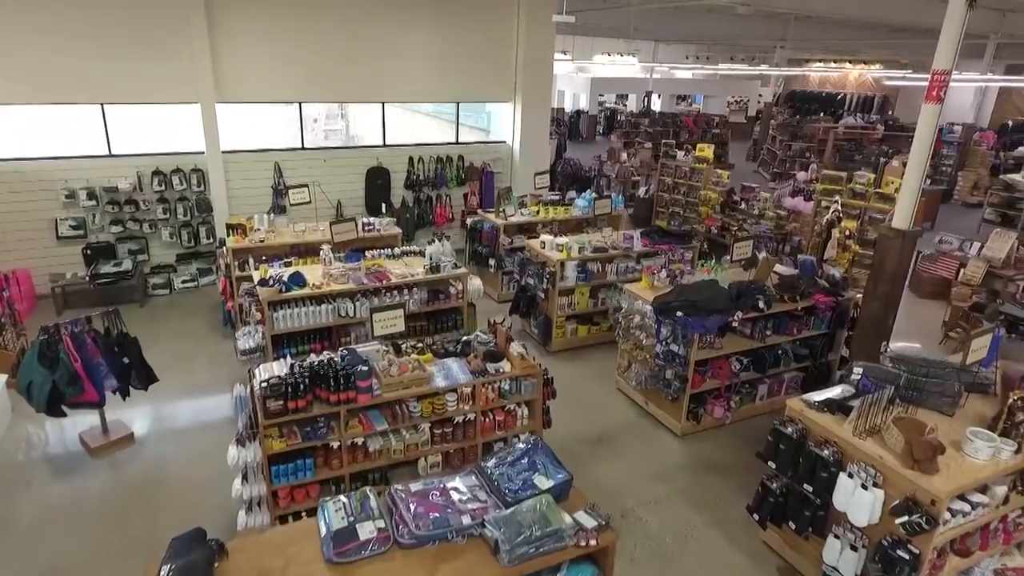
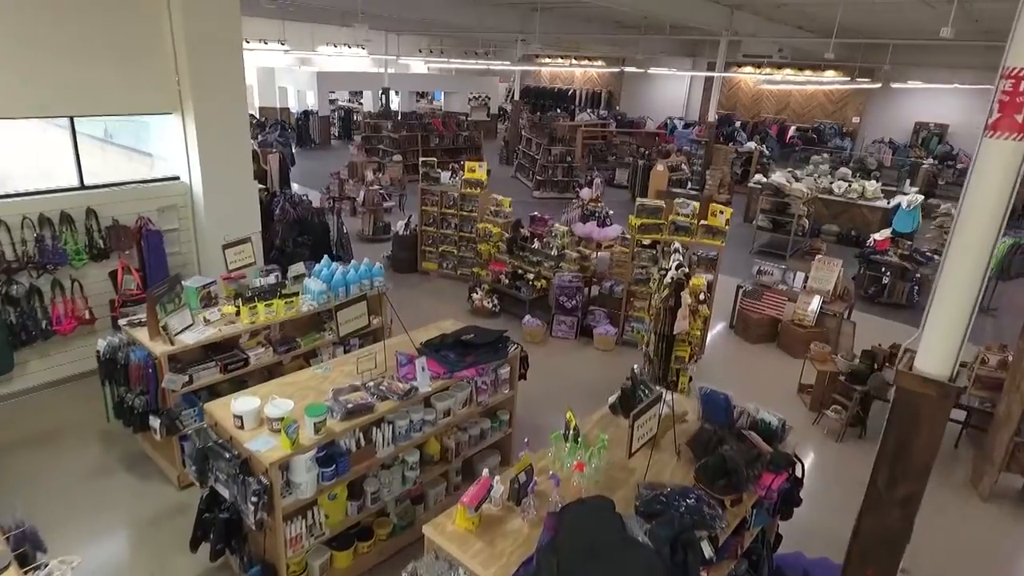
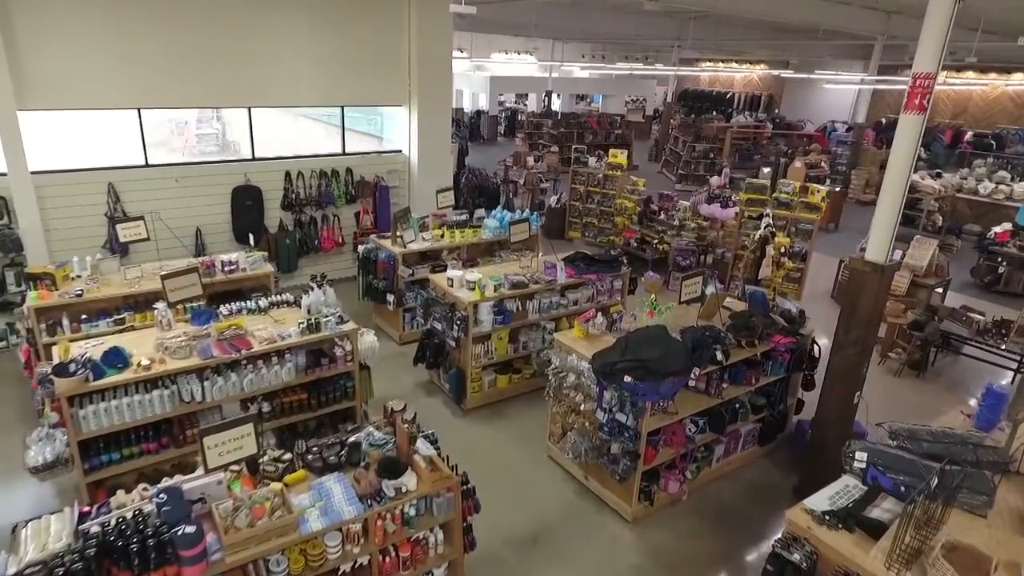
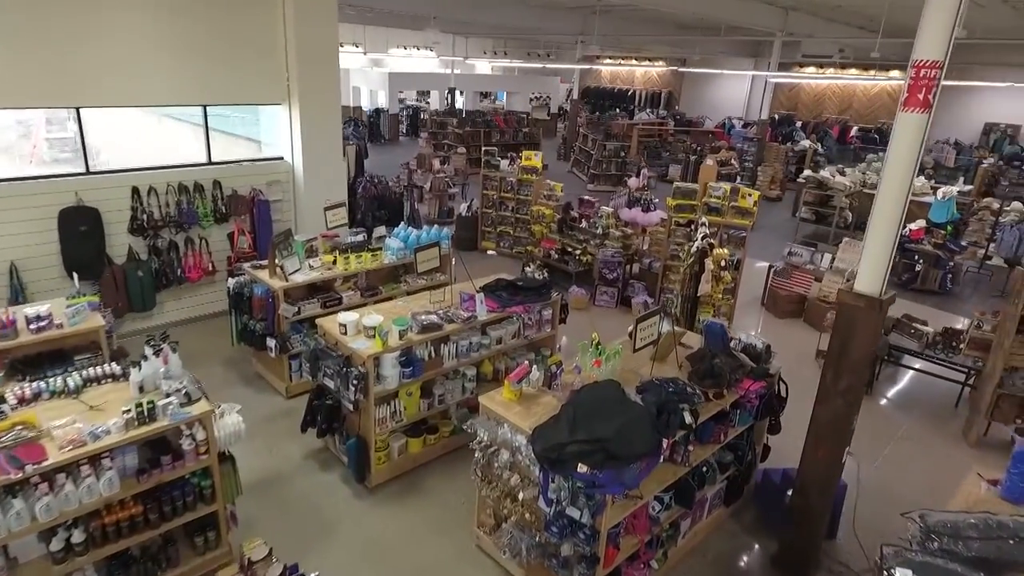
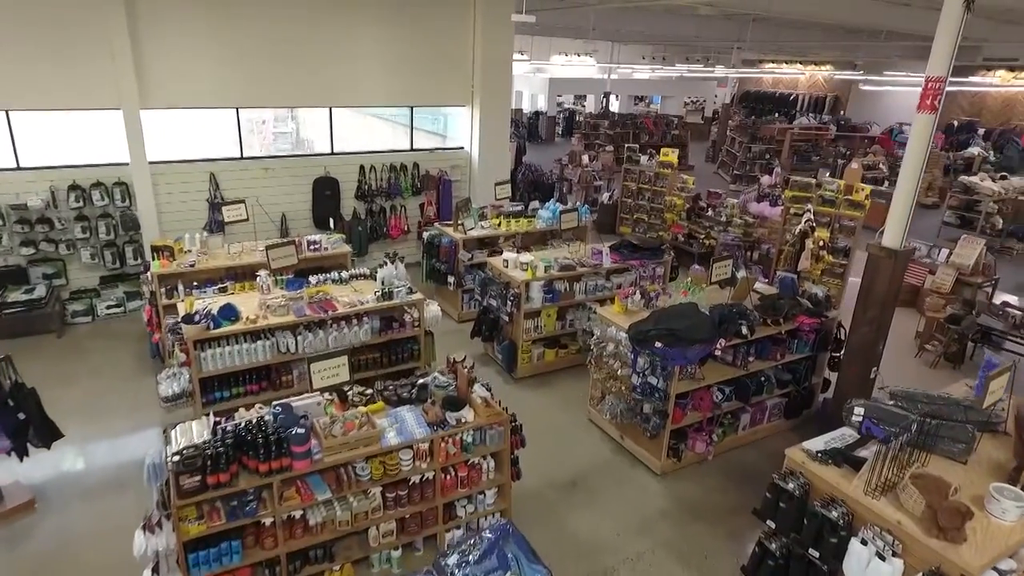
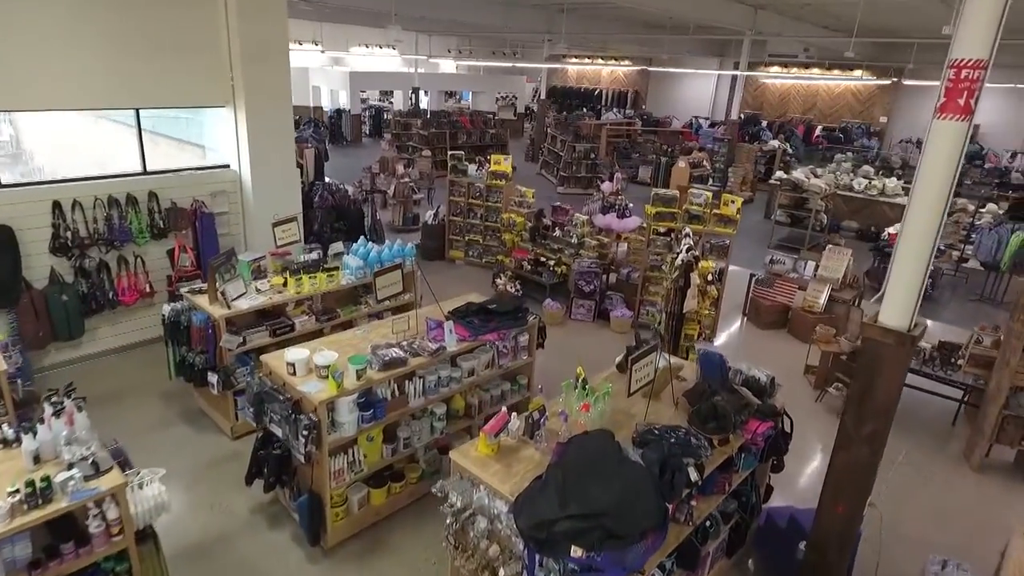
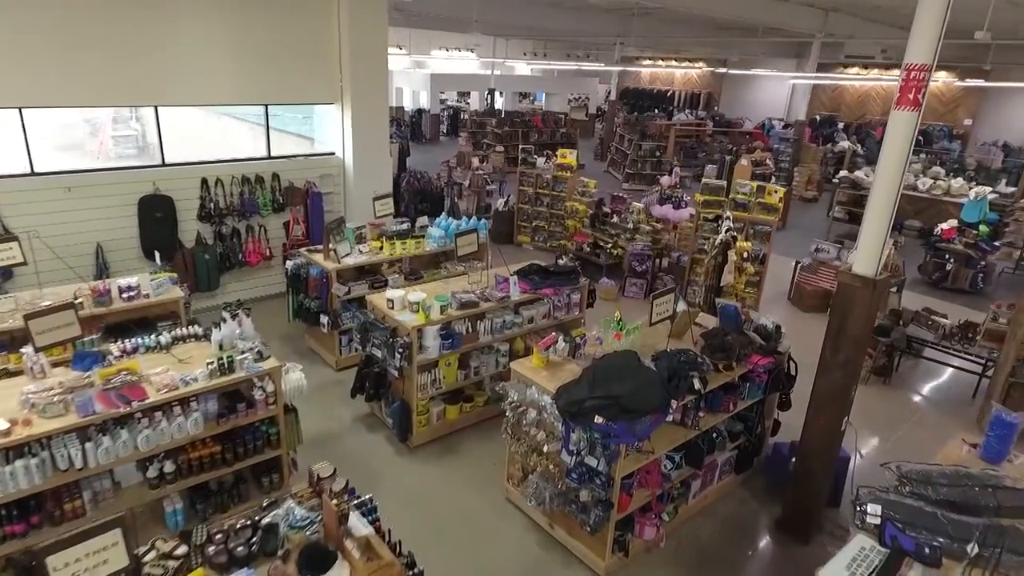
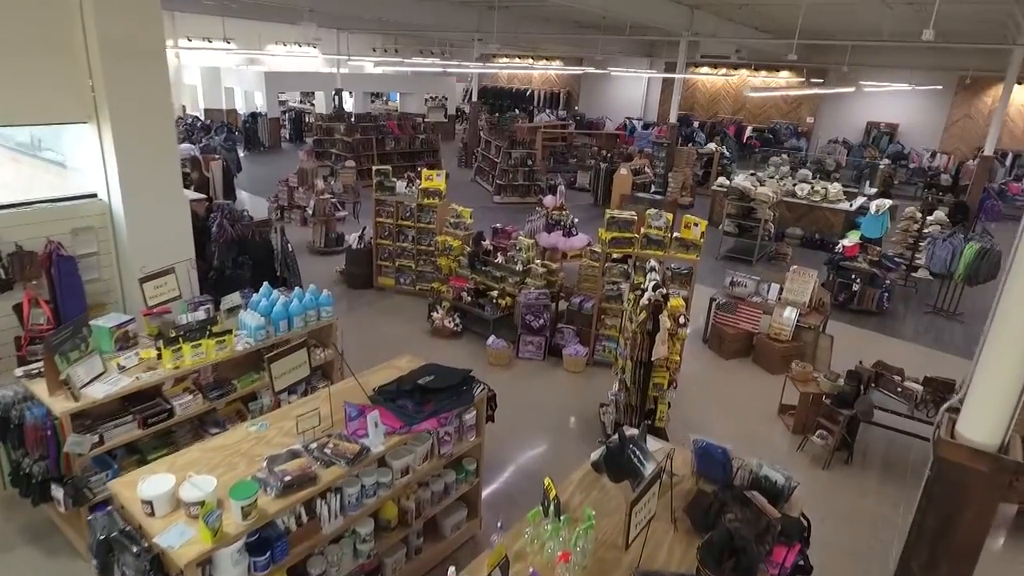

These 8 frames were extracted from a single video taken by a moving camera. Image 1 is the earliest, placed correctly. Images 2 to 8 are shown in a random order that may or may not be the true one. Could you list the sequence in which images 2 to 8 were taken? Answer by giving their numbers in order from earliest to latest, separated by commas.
5, 3, 7, 4, 6, 2, 8
